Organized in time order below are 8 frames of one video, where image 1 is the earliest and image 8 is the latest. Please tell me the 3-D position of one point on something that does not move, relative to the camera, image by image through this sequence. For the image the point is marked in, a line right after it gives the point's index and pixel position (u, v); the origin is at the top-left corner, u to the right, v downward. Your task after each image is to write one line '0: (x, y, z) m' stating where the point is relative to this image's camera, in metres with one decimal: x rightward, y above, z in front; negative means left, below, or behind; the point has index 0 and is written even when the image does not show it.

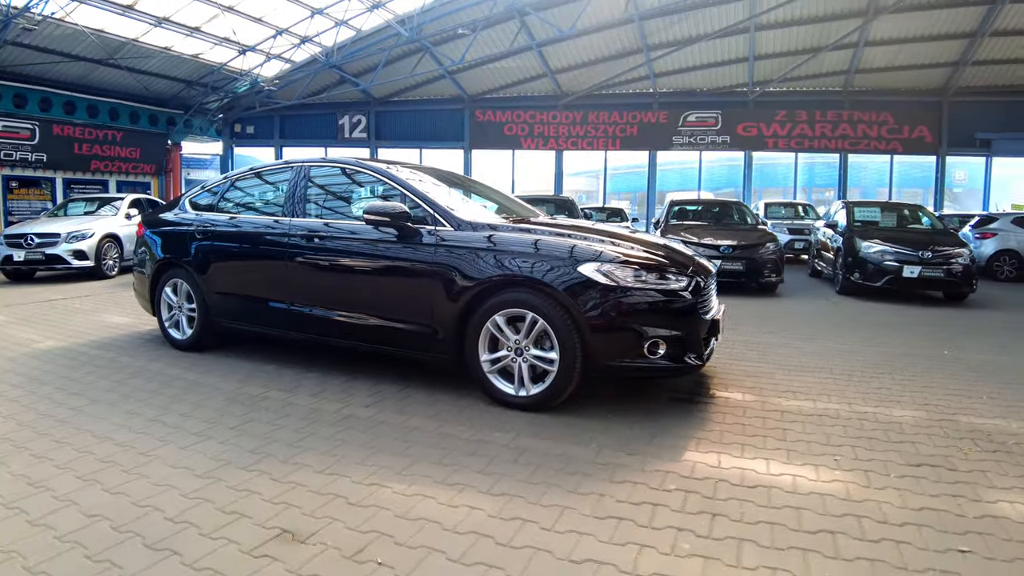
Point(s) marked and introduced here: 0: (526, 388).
0: (+0.1, -0.6, +3.8) m
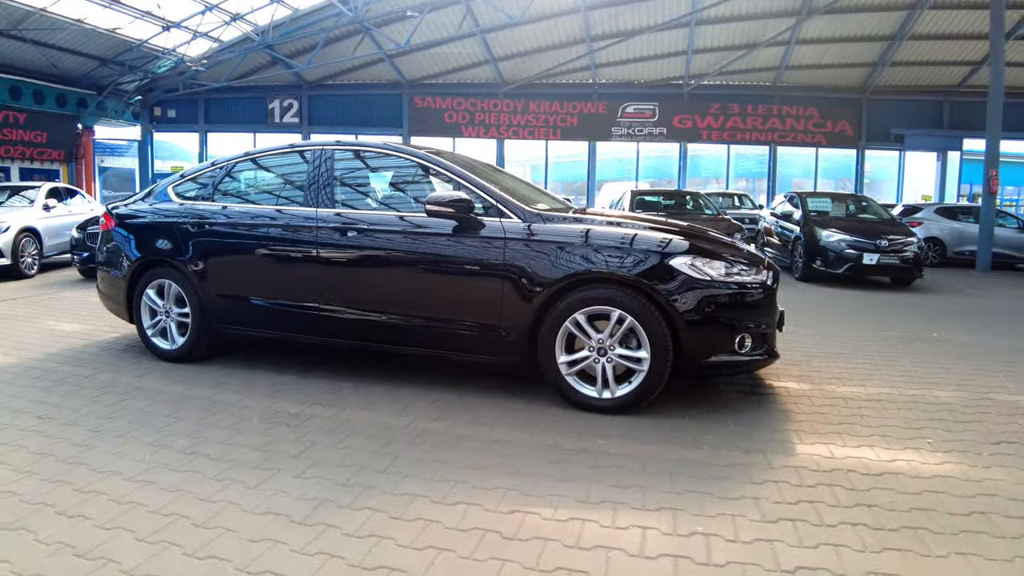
0: (+0.6, -0.6, +3.7) m
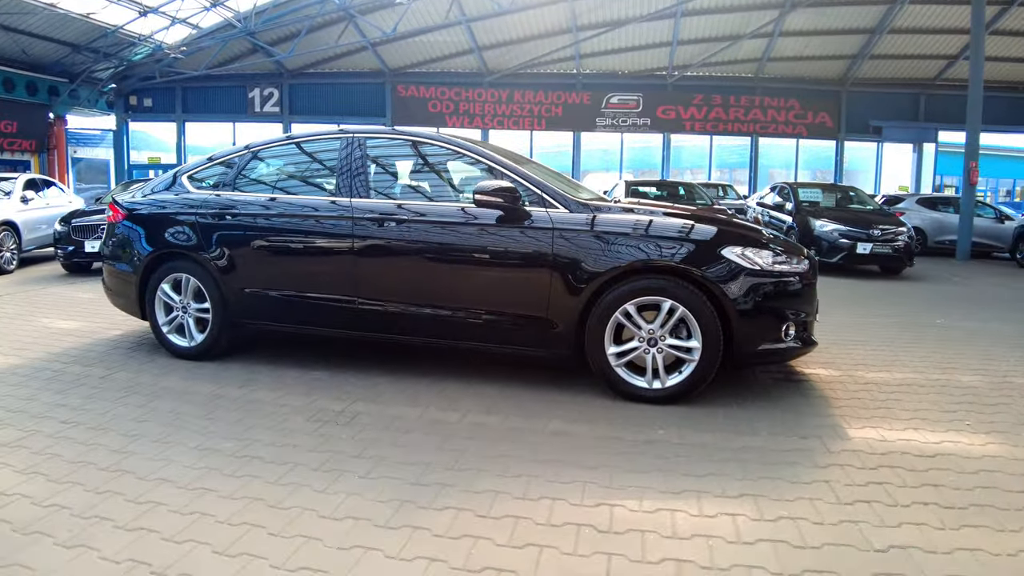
0: (+0.9, -0.6, +3.8) m
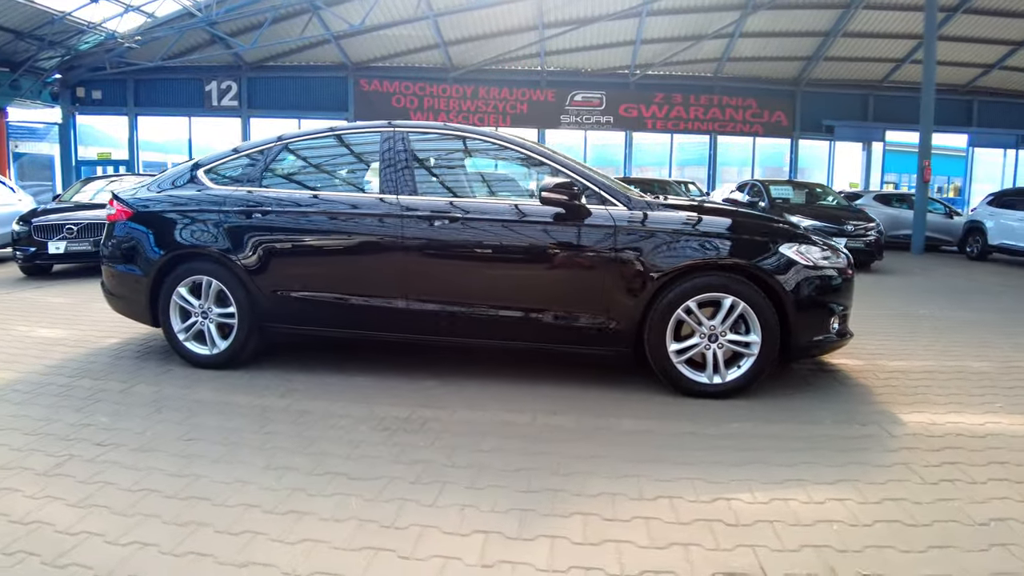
0: (+1.3, -0.6, +3.9) m
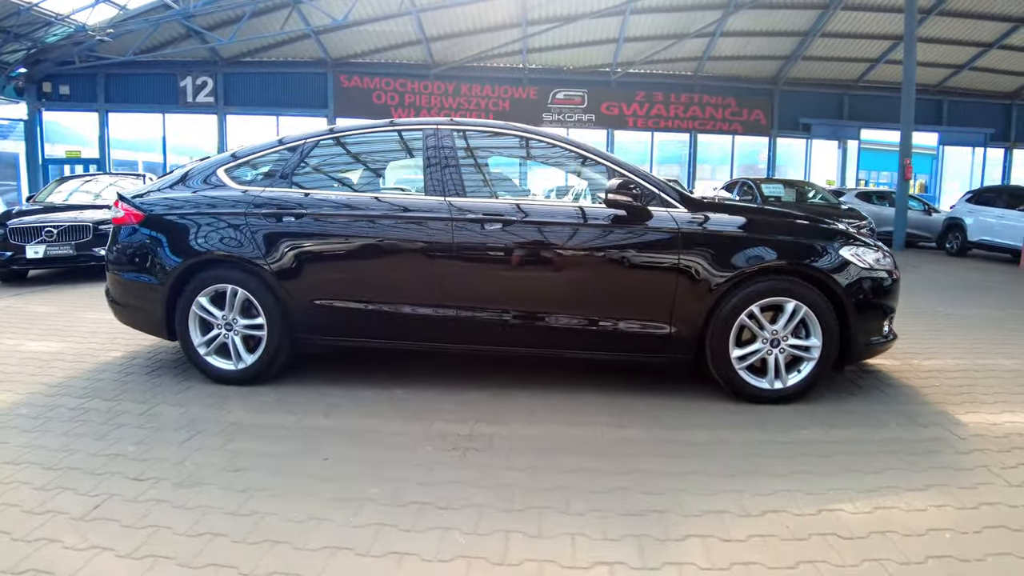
0: (+1.7, -0.6, +3.9) m
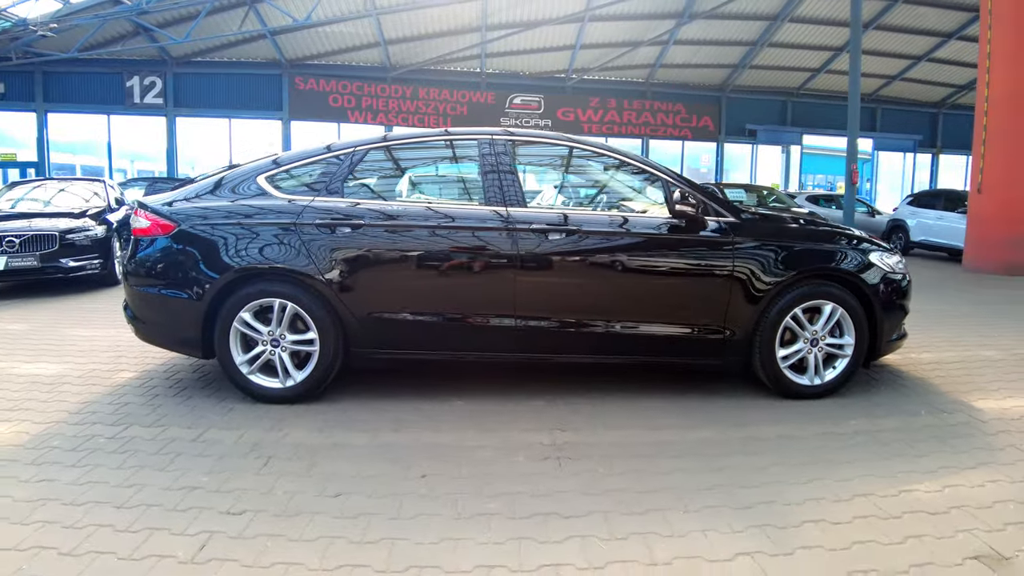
0: (+2.1, -0.6, +4.2) m
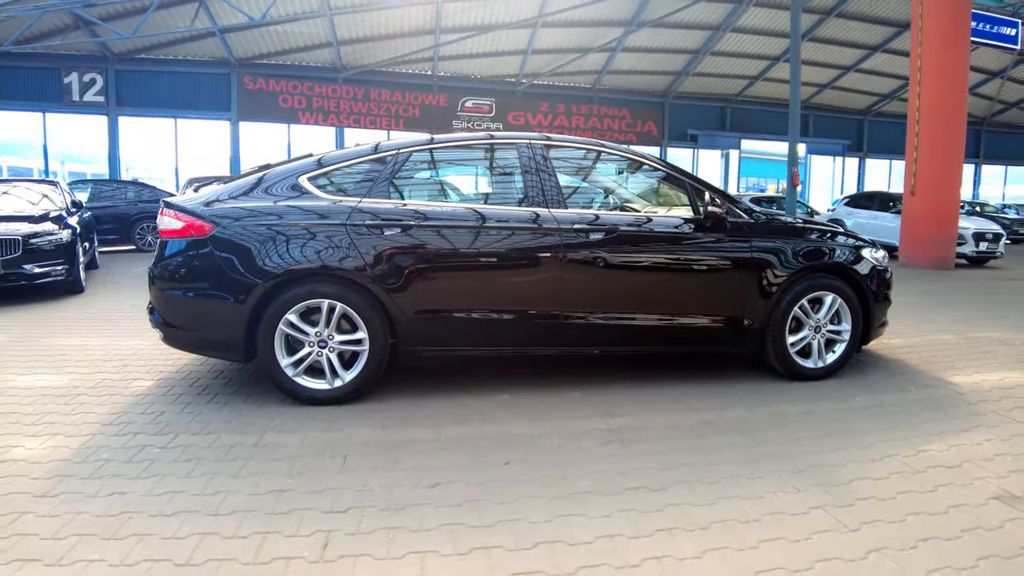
0: (+2.4, -0.5, +4.7) m
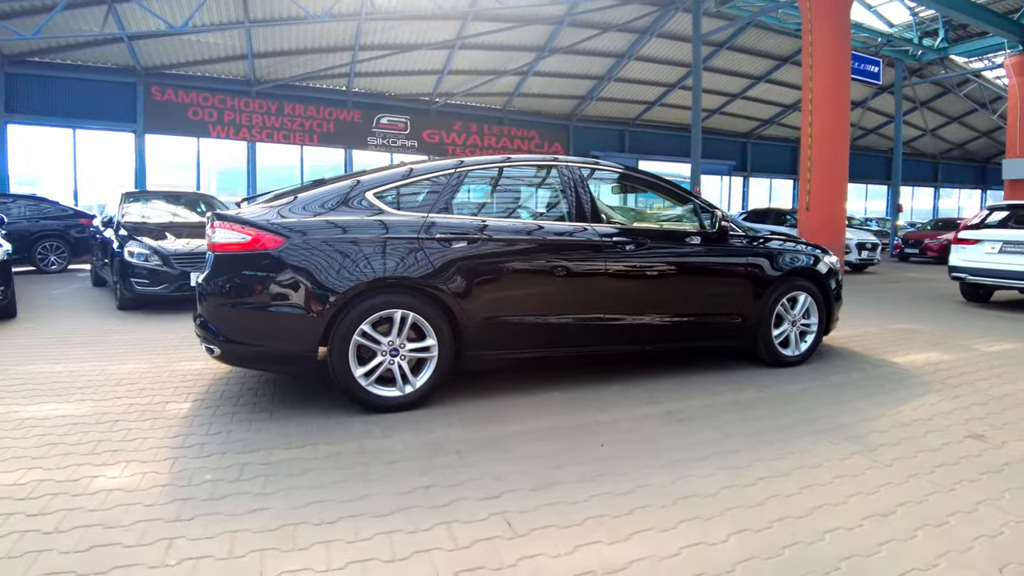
0: (+2.6, -0.5, +5.6) m
